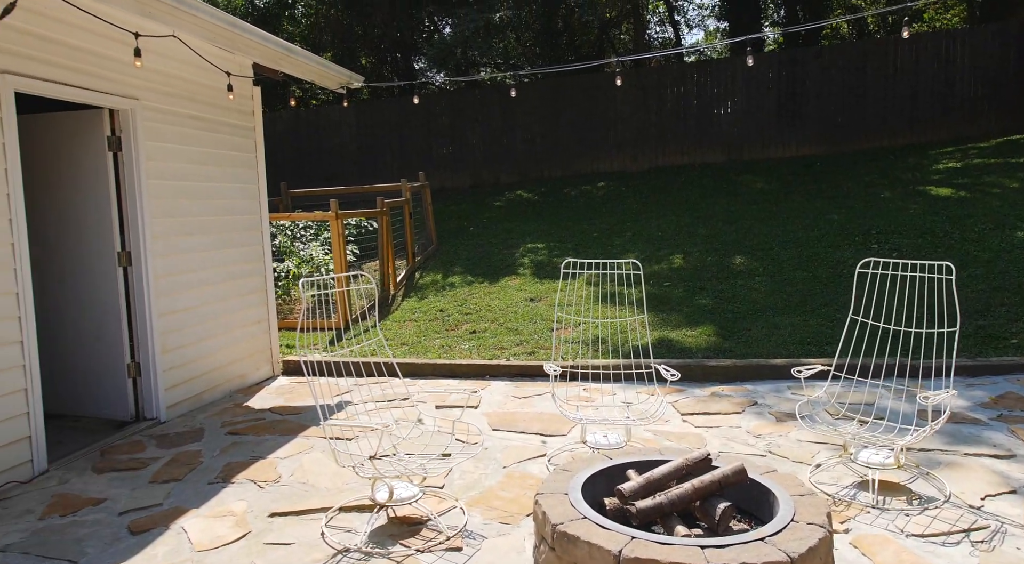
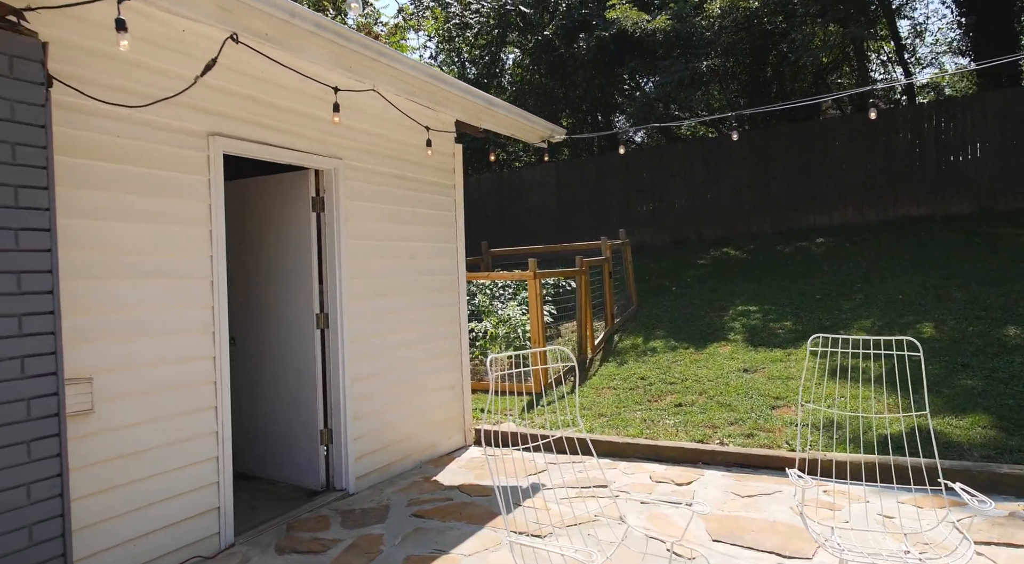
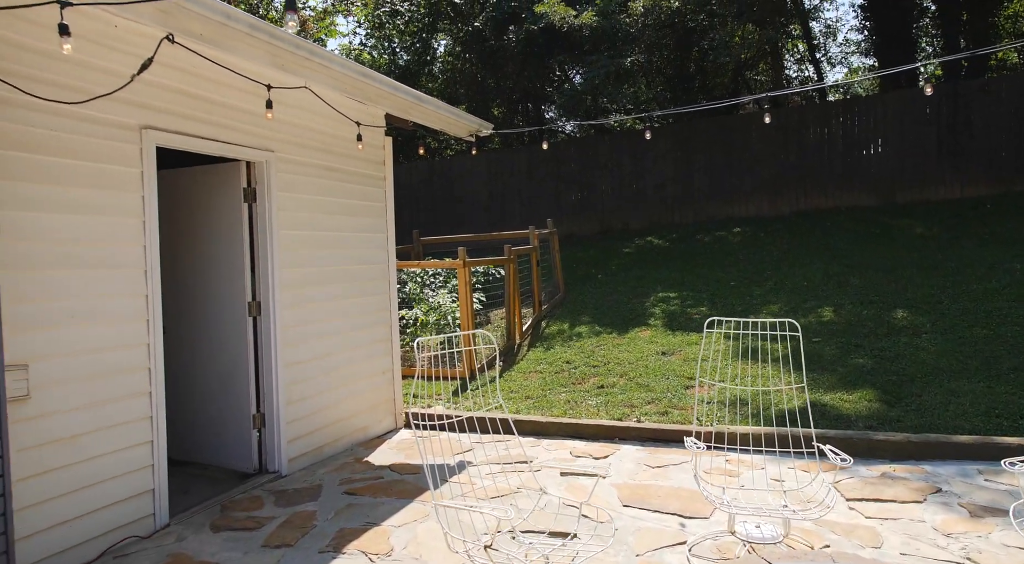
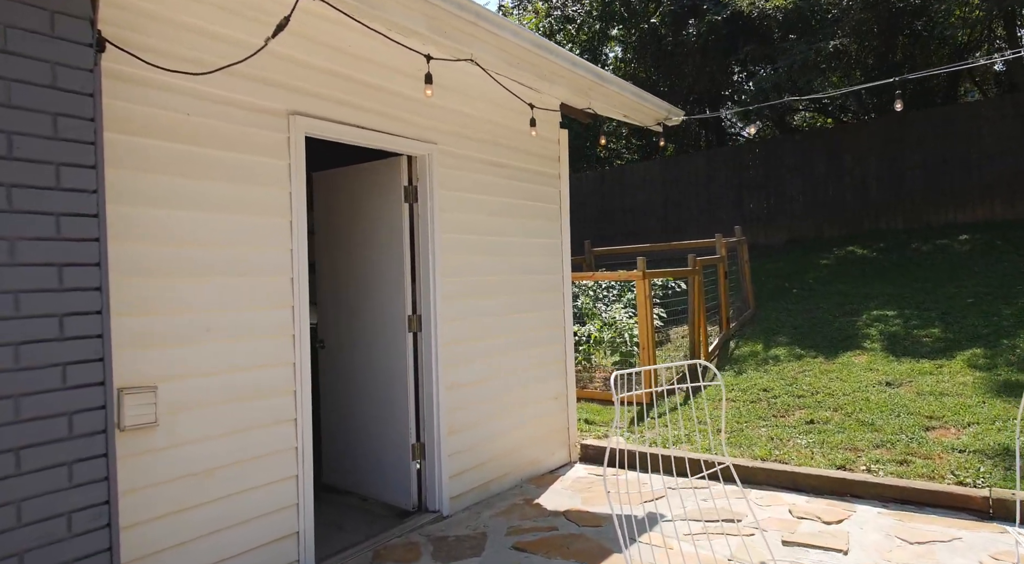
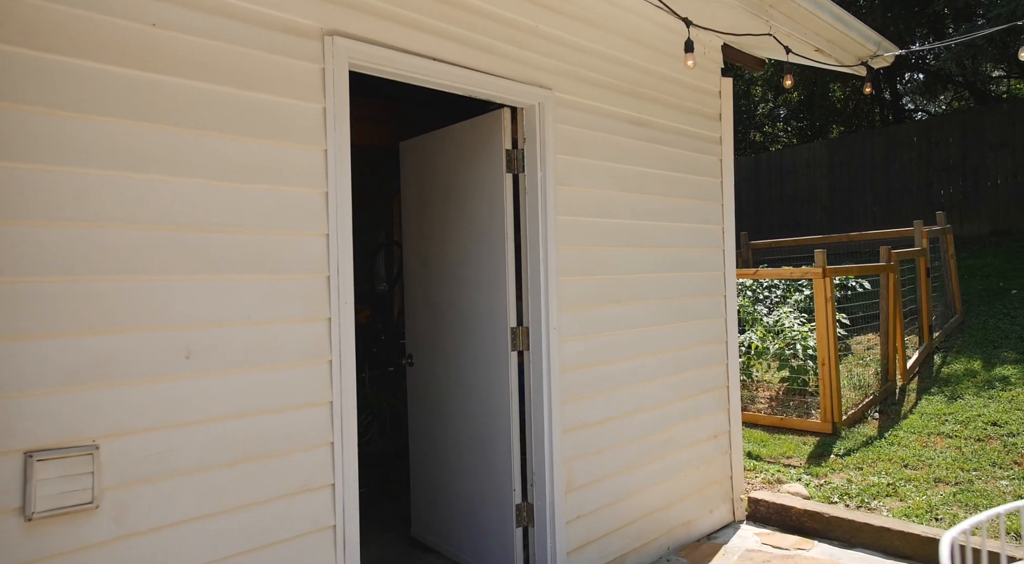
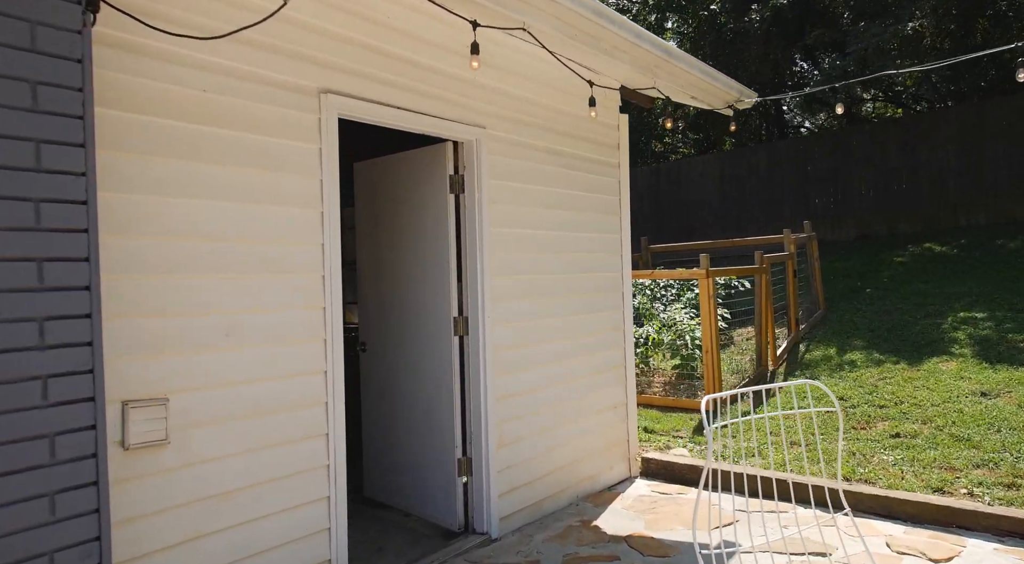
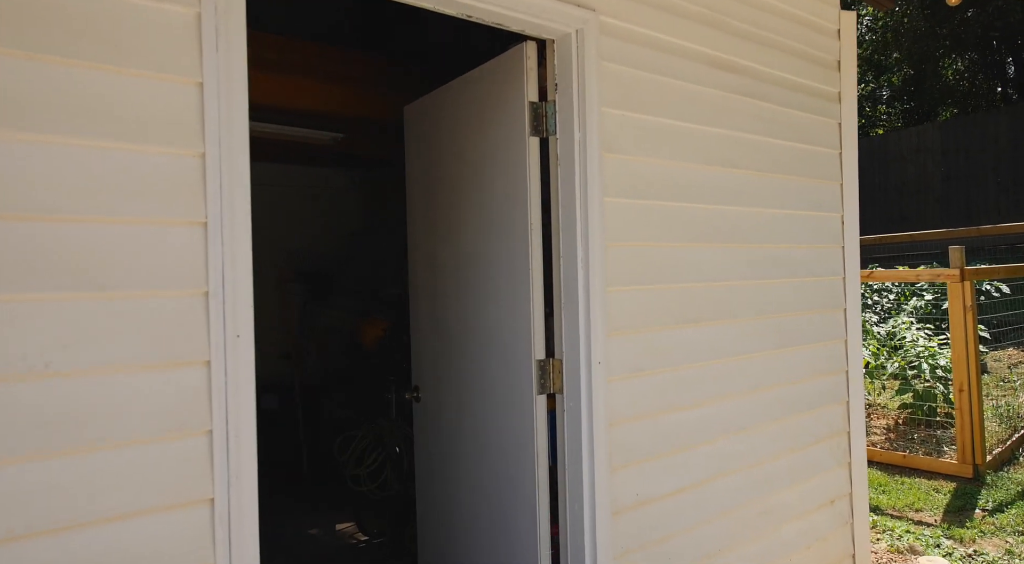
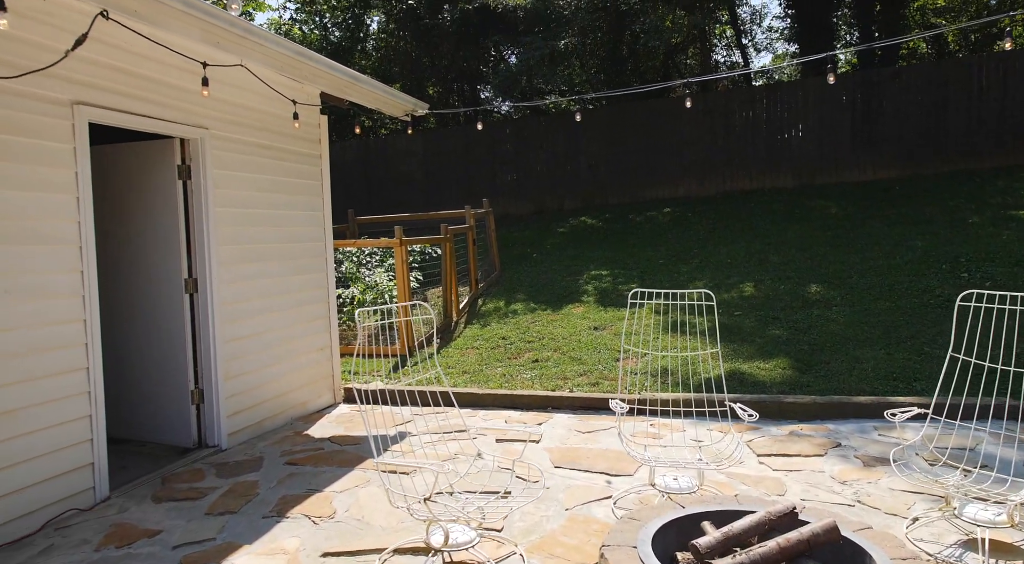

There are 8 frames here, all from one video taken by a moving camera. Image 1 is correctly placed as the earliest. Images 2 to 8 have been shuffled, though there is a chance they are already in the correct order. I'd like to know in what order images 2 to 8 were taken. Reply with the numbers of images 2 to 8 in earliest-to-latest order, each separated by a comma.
8, 3, 2, 4, 6, 5, 7
